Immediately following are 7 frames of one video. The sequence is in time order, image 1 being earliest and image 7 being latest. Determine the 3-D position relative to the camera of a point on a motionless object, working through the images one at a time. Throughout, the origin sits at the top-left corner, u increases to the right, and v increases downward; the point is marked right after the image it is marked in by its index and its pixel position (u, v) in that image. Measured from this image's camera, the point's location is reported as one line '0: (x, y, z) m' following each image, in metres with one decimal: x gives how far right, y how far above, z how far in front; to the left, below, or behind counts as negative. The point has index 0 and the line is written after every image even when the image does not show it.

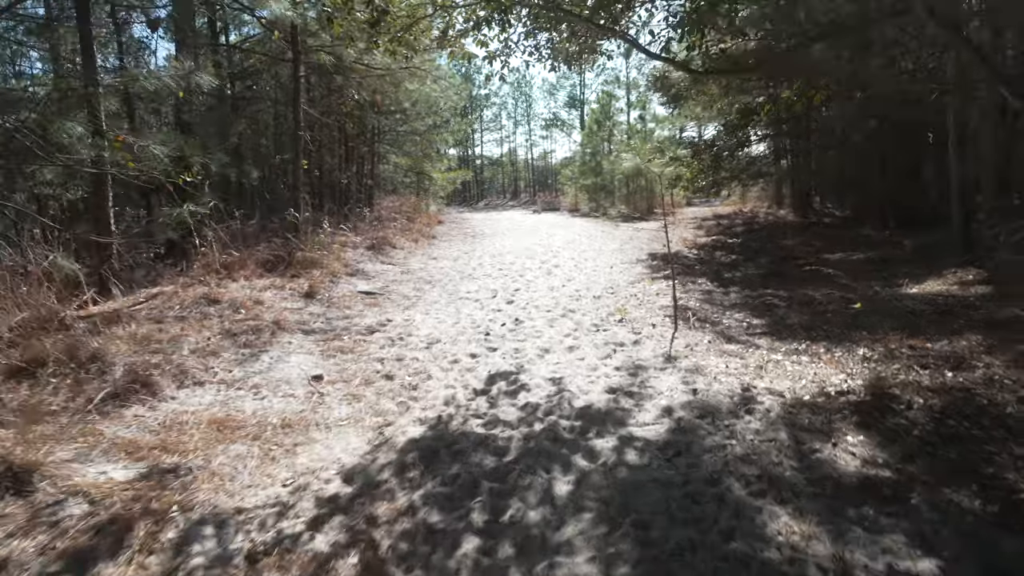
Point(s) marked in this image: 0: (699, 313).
0: (+1.7, -0.2, +5.4) m
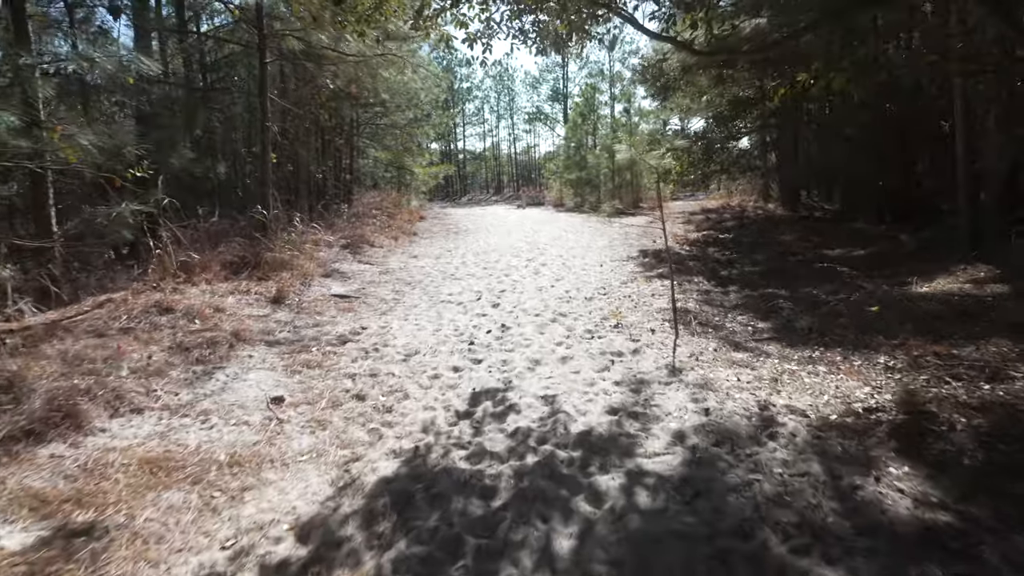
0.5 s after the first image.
0: (+1.6, -0.2, +5.0) m
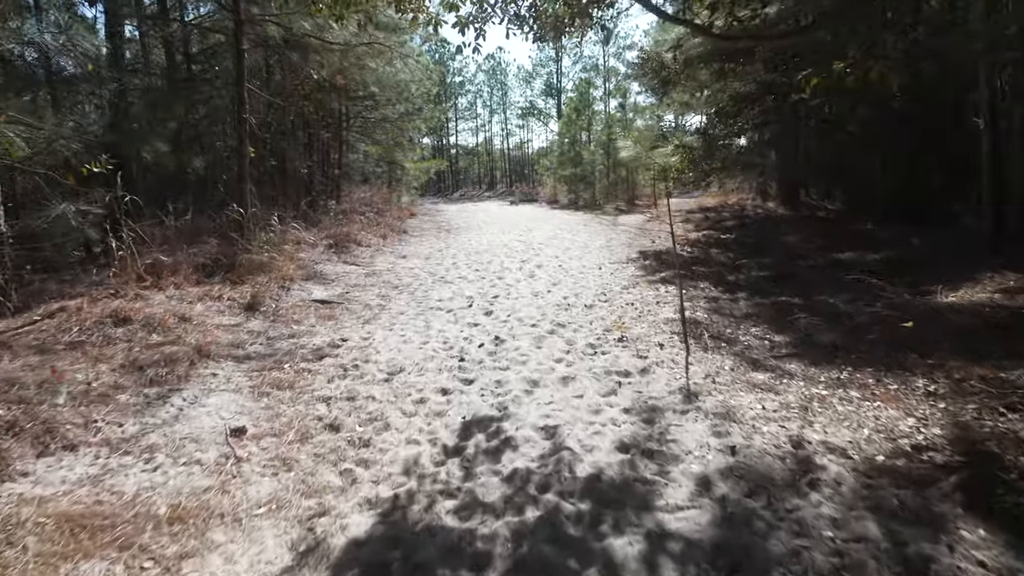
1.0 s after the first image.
0: (+1.6, -0.3, +4.6) m
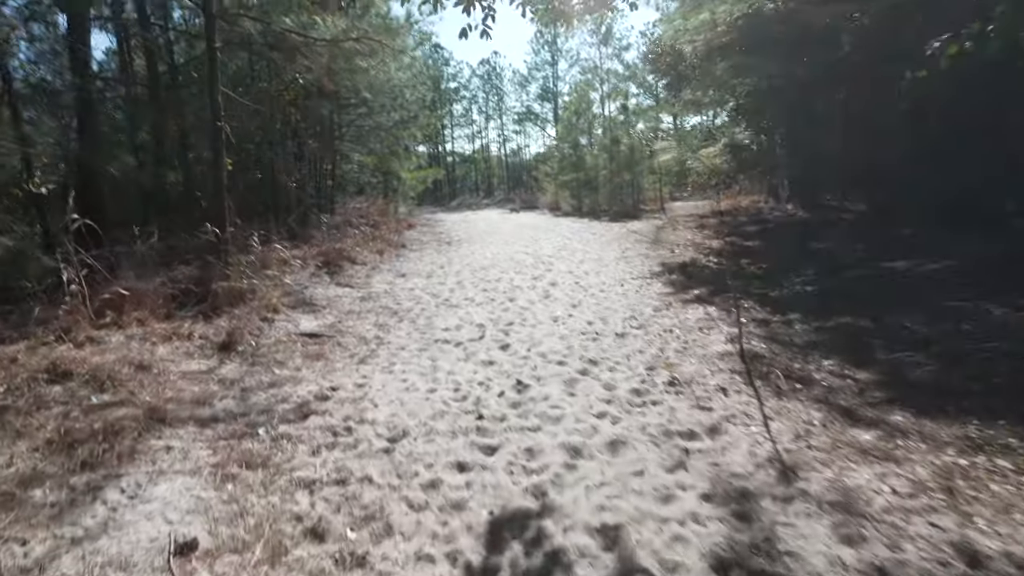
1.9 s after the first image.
0: (+1.7, -0.5, +3.8) m
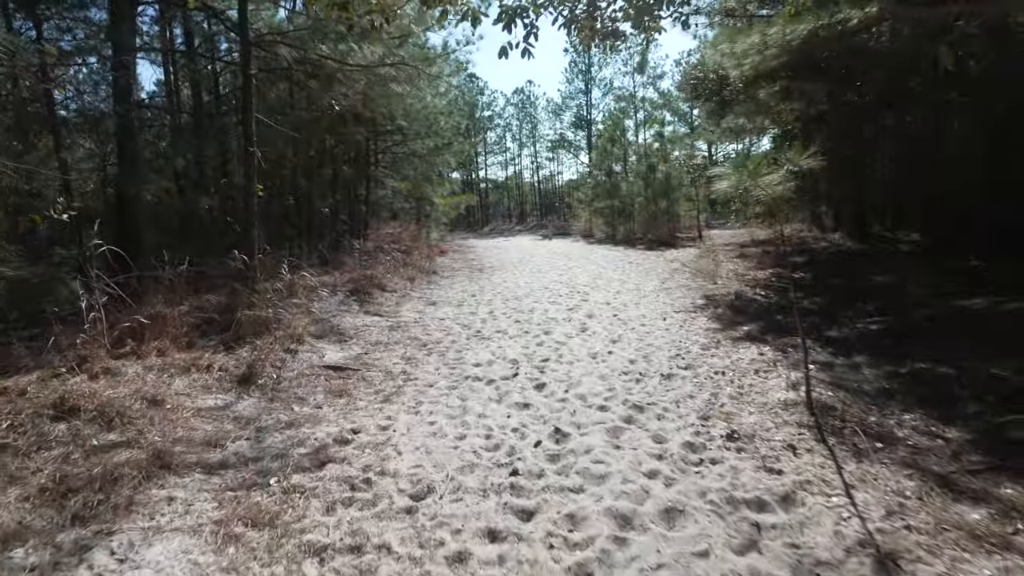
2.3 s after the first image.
0: (+1.9, -0.7, +3.4) m
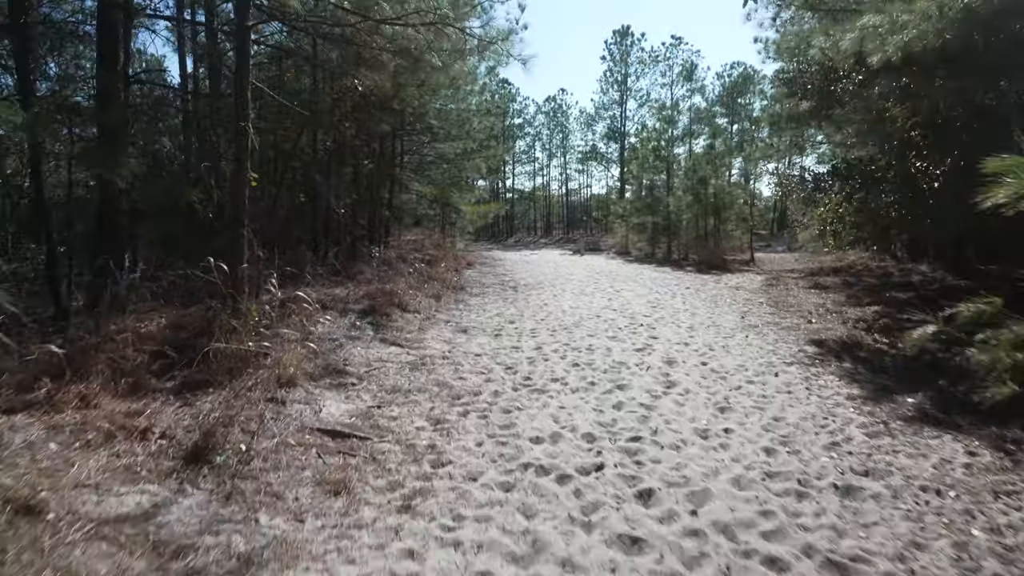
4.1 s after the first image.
0: (+2.3, -1.1, +1.7) m
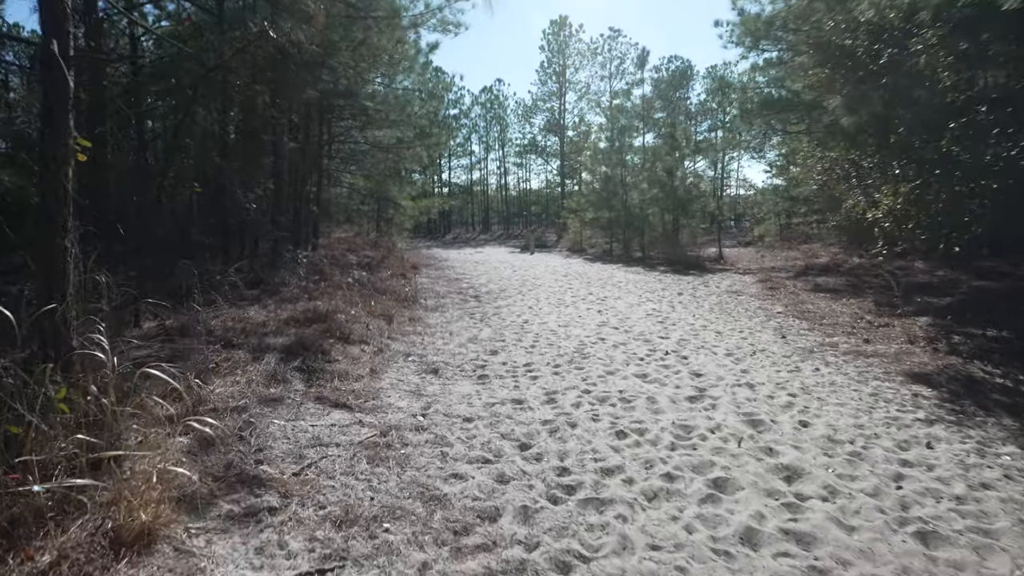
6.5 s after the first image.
0: (+2.8, -1.2, +0.2) m
